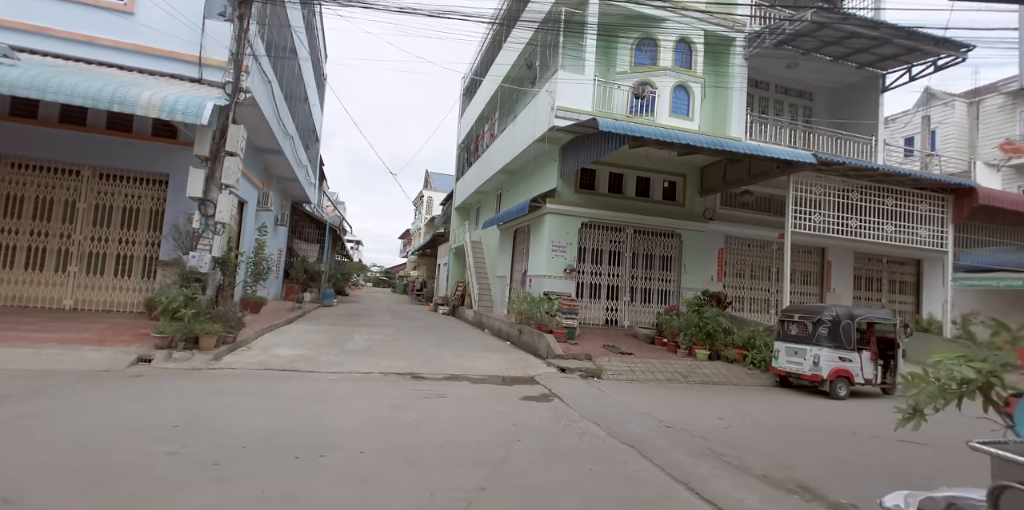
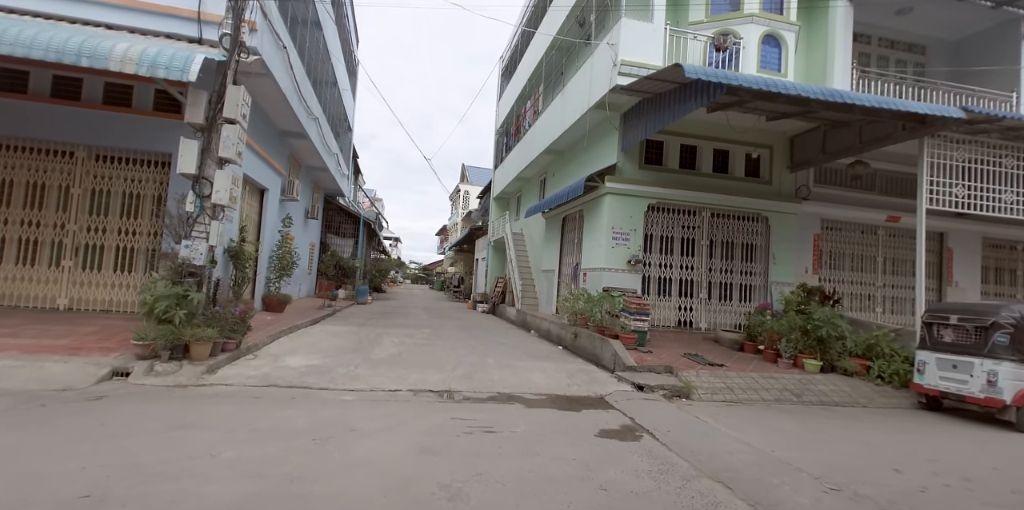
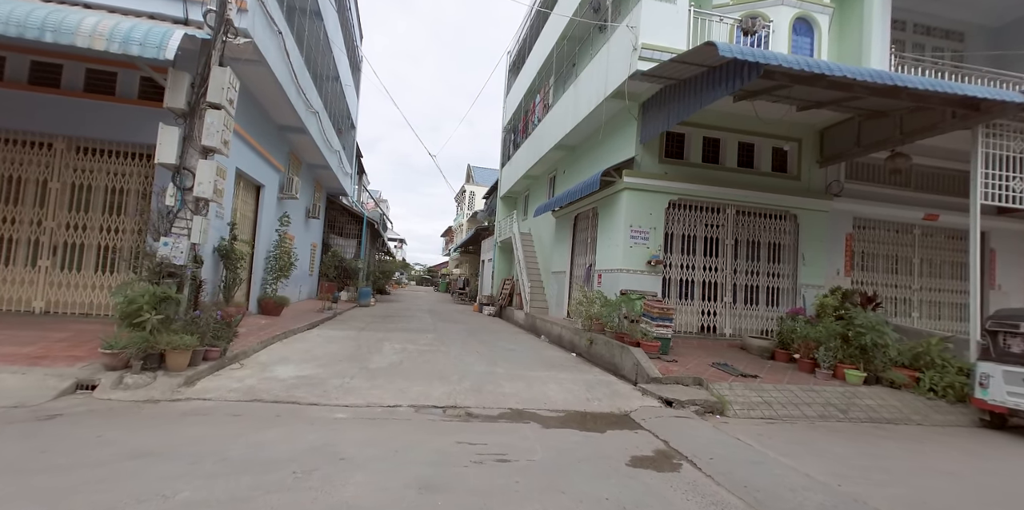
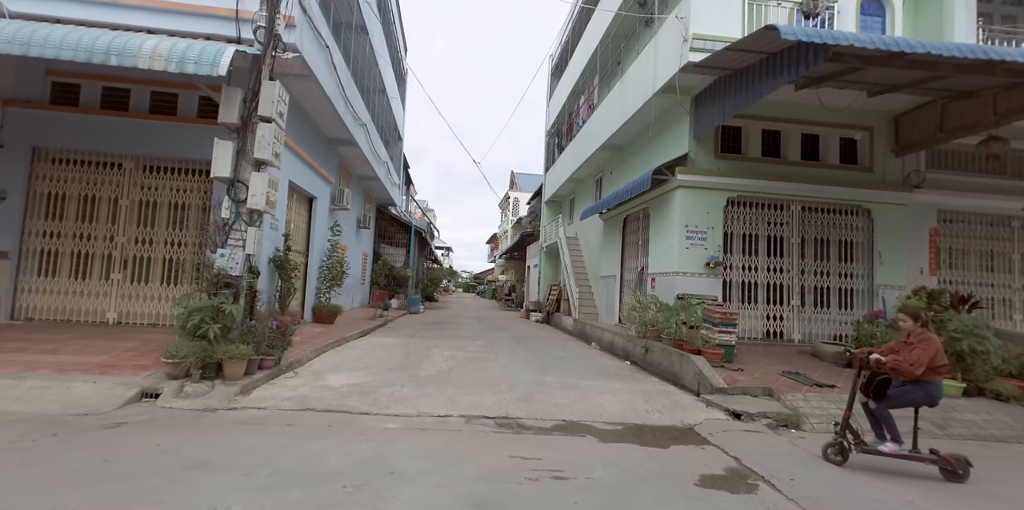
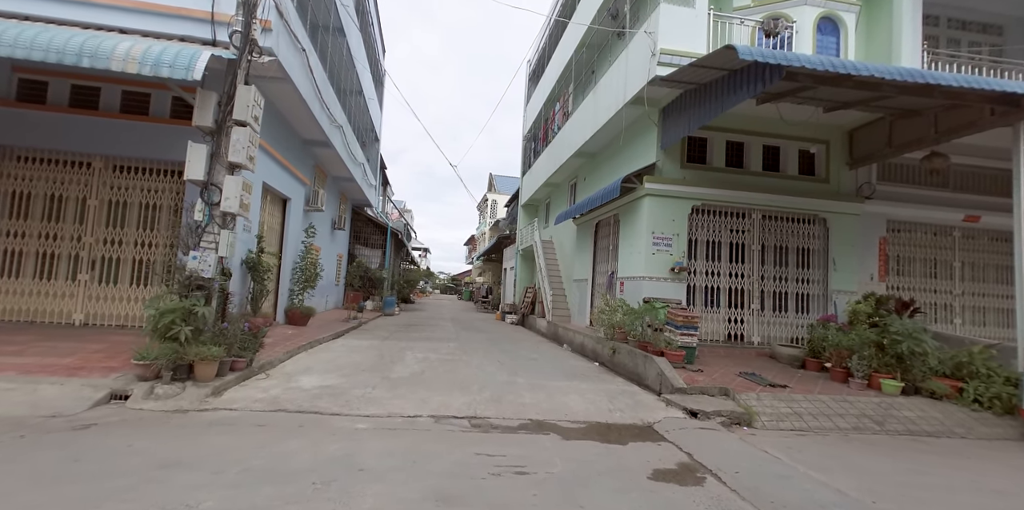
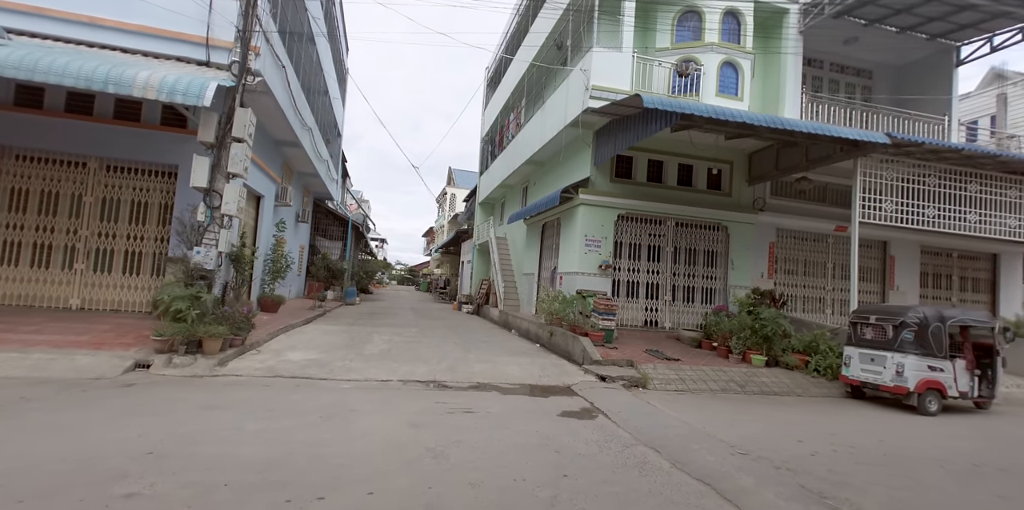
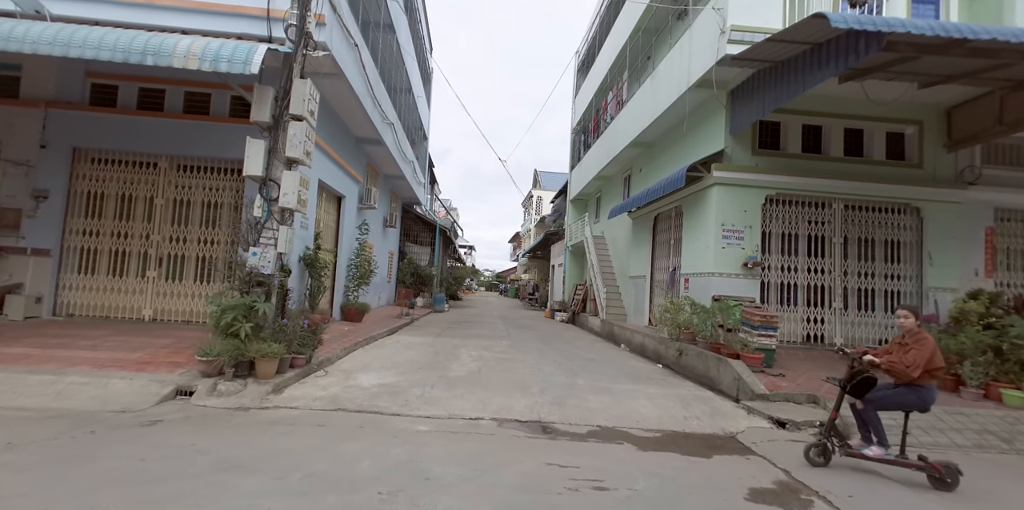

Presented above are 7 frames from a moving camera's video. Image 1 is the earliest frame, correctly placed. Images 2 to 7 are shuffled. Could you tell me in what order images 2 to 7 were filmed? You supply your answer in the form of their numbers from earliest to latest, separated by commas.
6, 2, 3, 5, 4, 7
